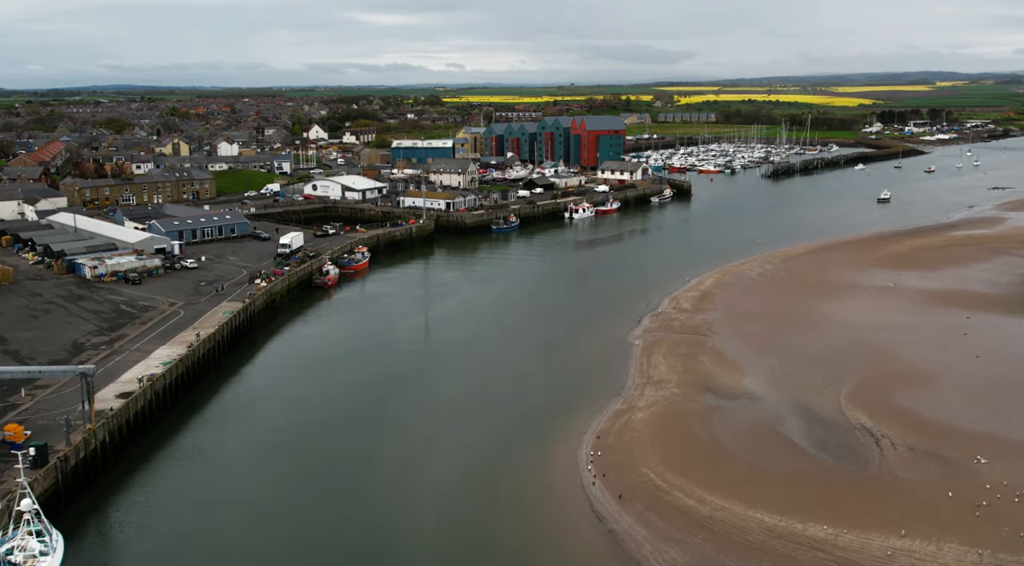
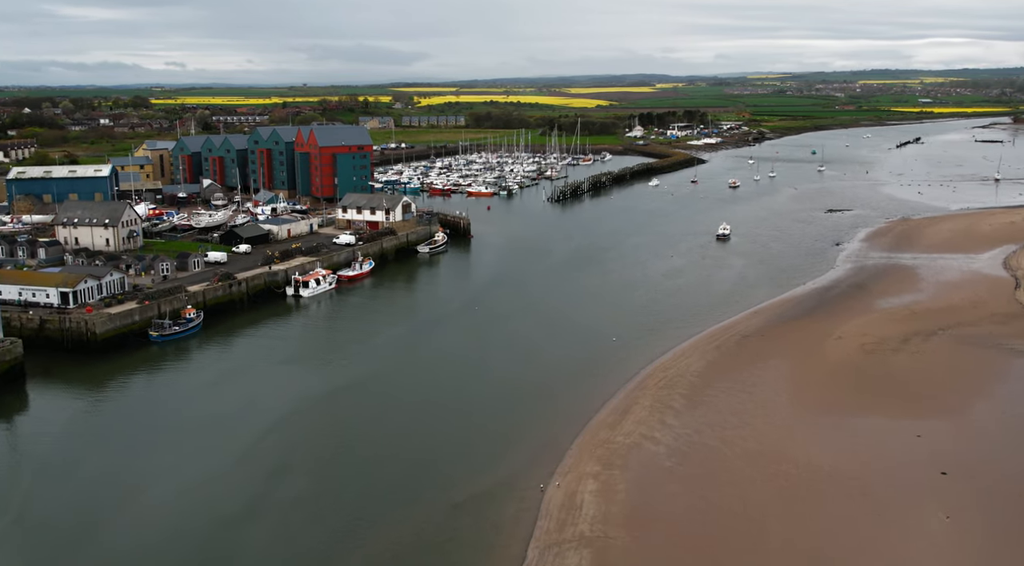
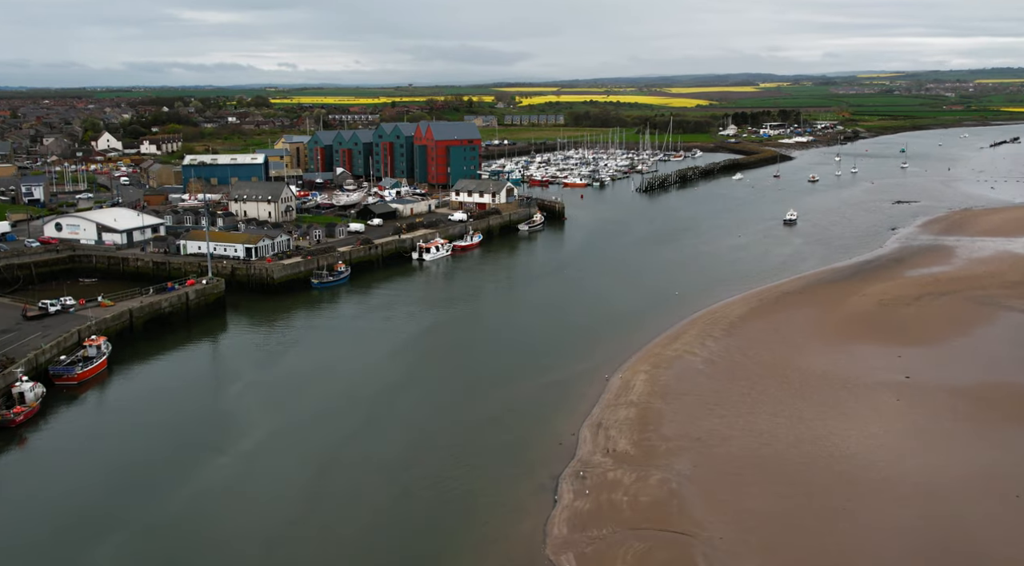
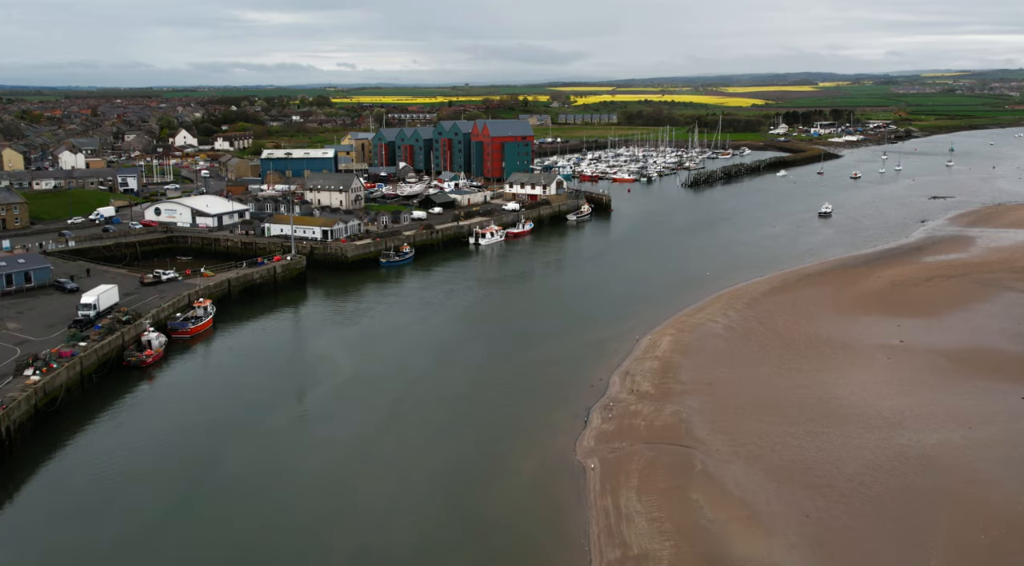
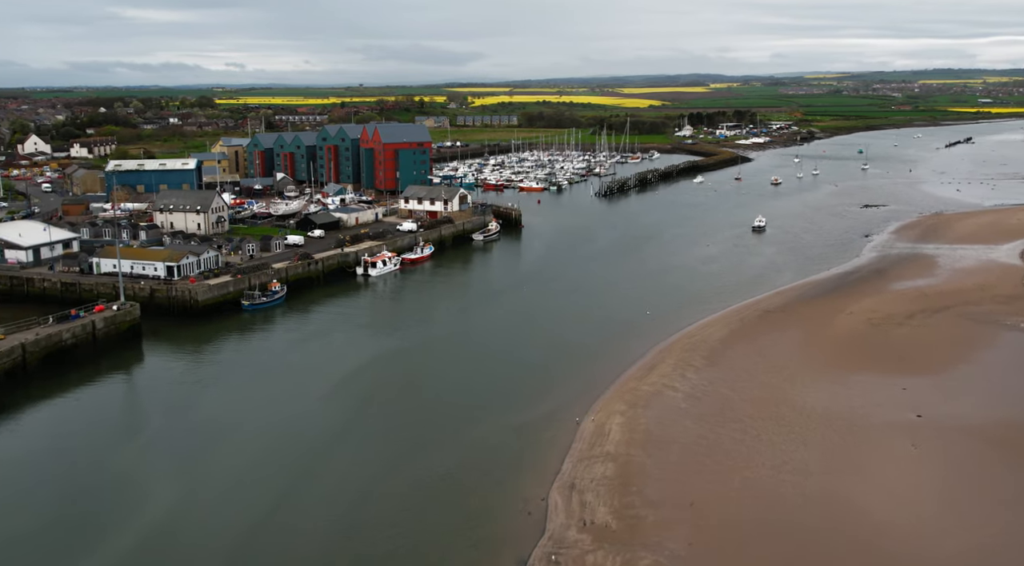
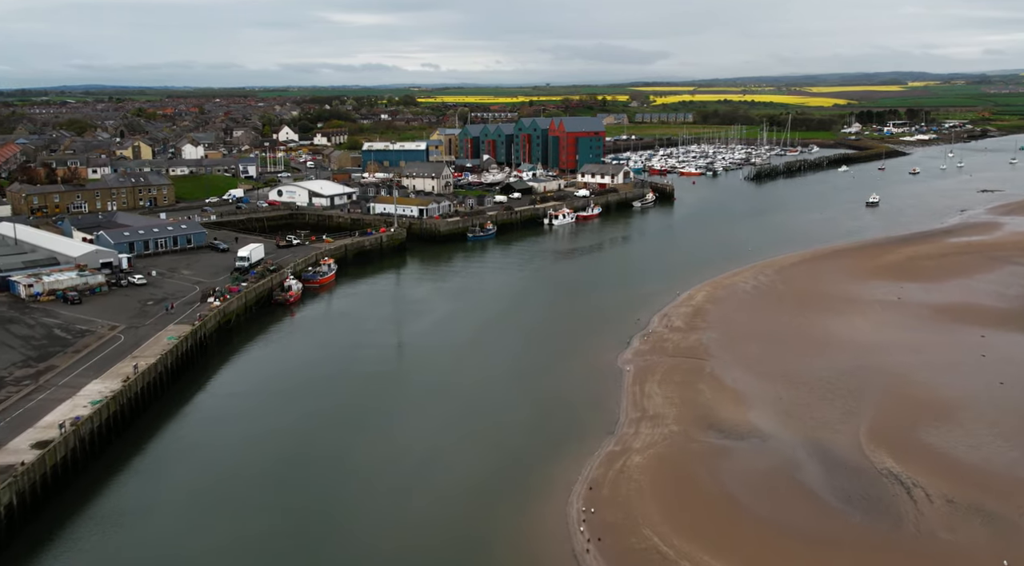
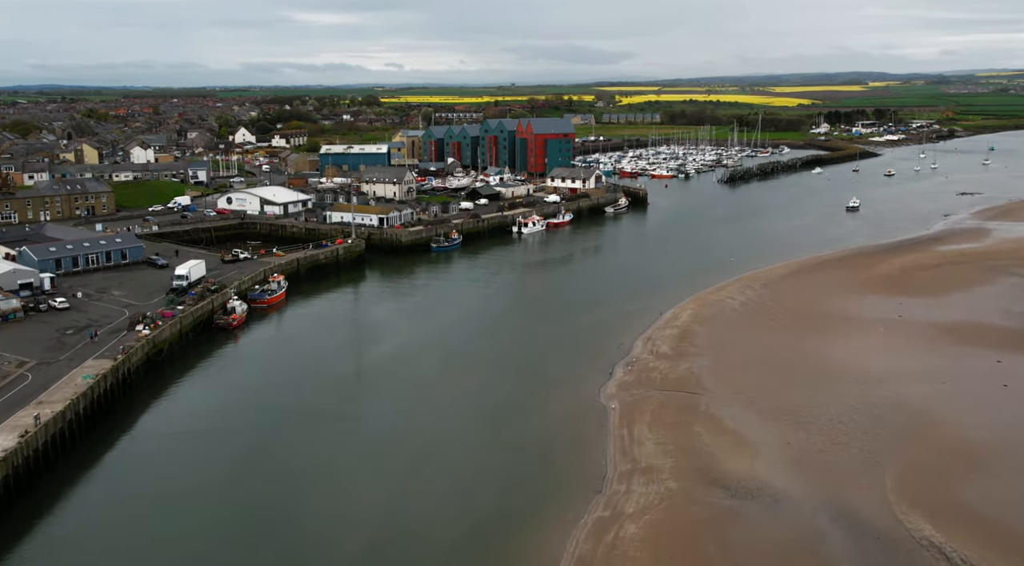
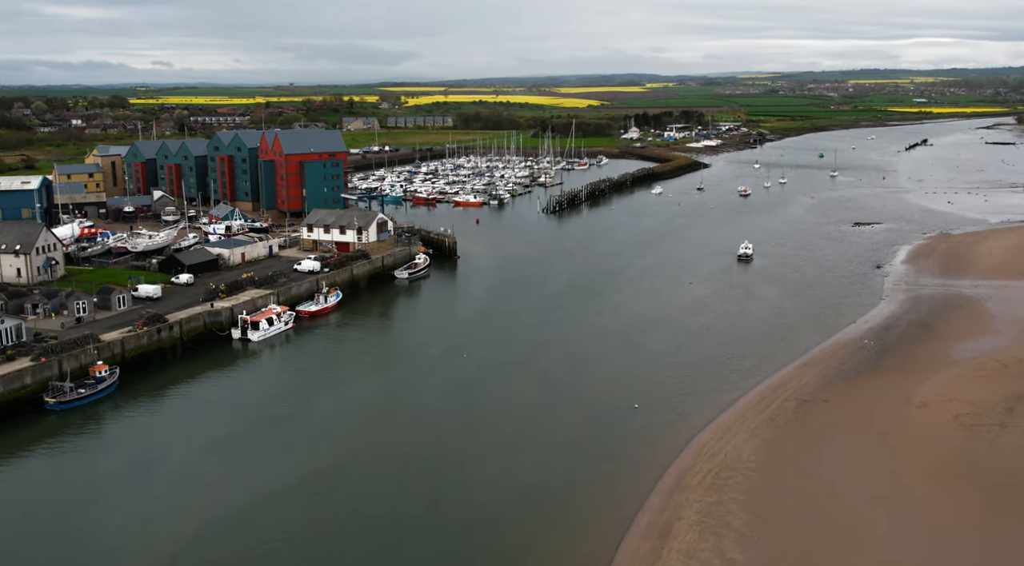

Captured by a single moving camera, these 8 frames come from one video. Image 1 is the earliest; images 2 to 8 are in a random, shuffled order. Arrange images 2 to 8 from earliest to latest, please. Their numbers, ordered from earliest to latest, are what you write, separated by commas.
6, 7, 4, 3, 5, 2, 8
